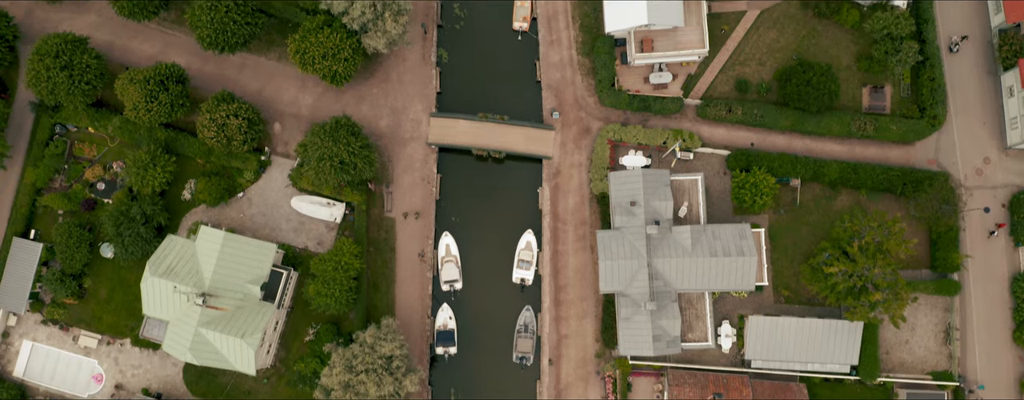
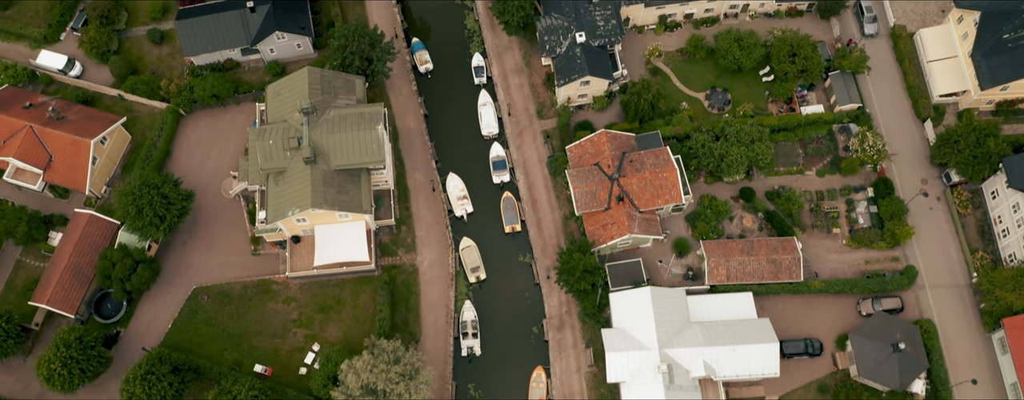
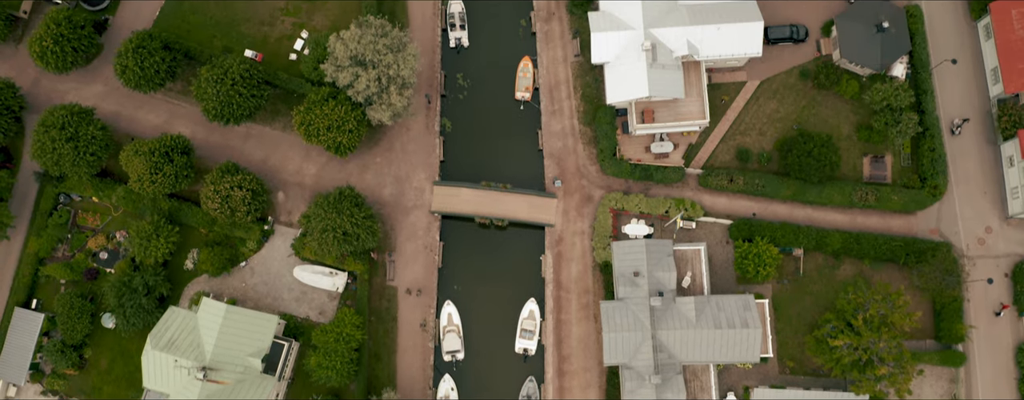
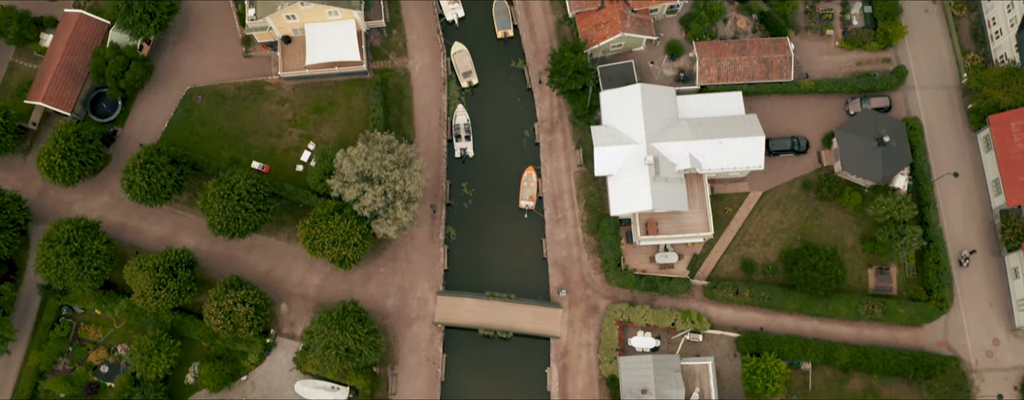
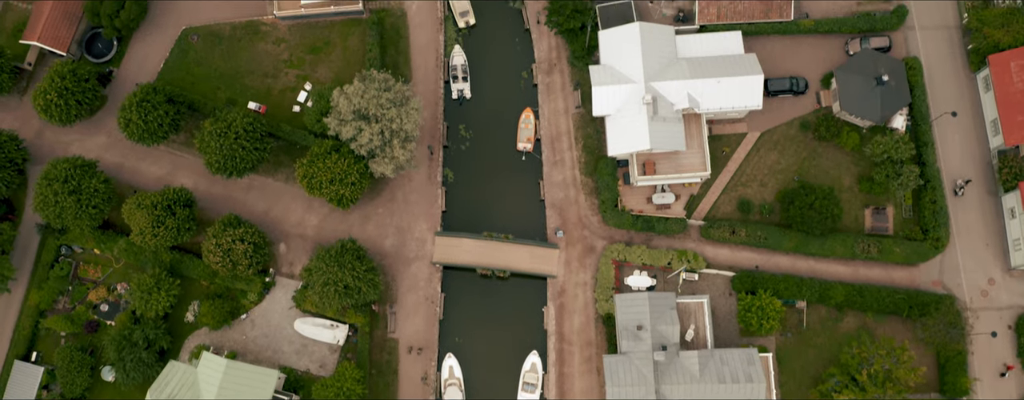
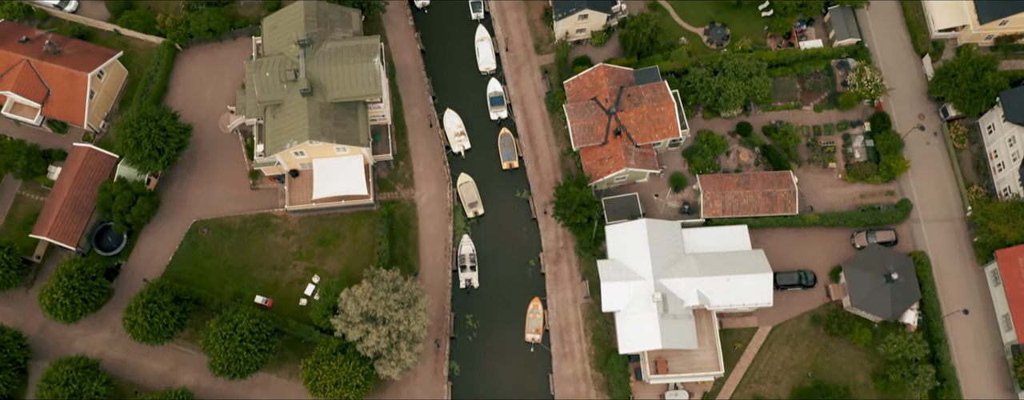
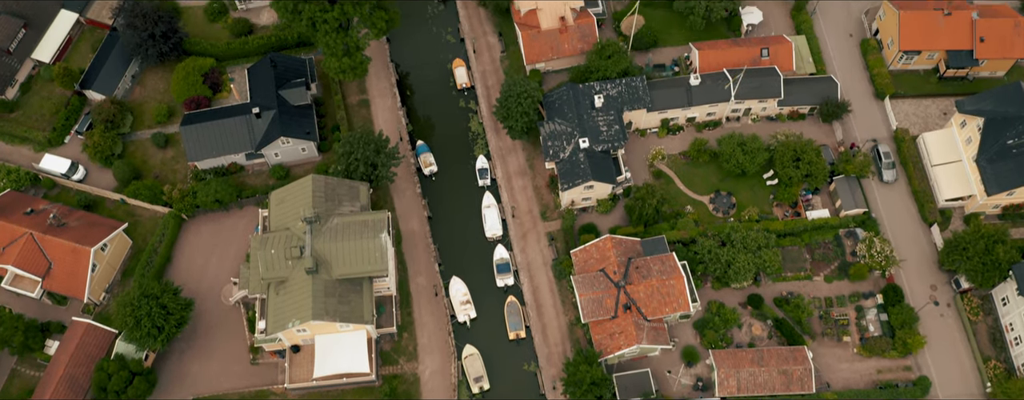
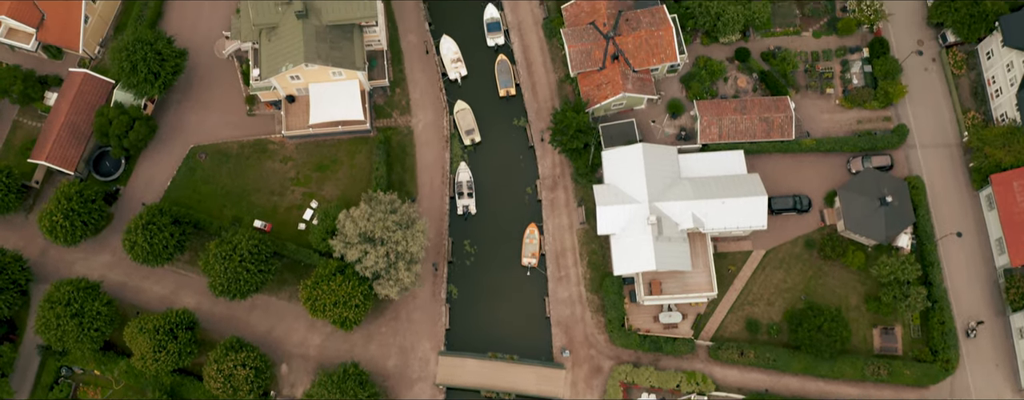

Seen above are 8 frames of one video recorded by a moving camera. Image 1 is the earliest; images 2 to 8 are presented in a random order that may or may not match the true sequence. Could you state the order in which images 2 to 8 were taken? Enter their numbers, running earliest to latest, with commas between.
3, 5, 4, 8, 6, 2, 7
